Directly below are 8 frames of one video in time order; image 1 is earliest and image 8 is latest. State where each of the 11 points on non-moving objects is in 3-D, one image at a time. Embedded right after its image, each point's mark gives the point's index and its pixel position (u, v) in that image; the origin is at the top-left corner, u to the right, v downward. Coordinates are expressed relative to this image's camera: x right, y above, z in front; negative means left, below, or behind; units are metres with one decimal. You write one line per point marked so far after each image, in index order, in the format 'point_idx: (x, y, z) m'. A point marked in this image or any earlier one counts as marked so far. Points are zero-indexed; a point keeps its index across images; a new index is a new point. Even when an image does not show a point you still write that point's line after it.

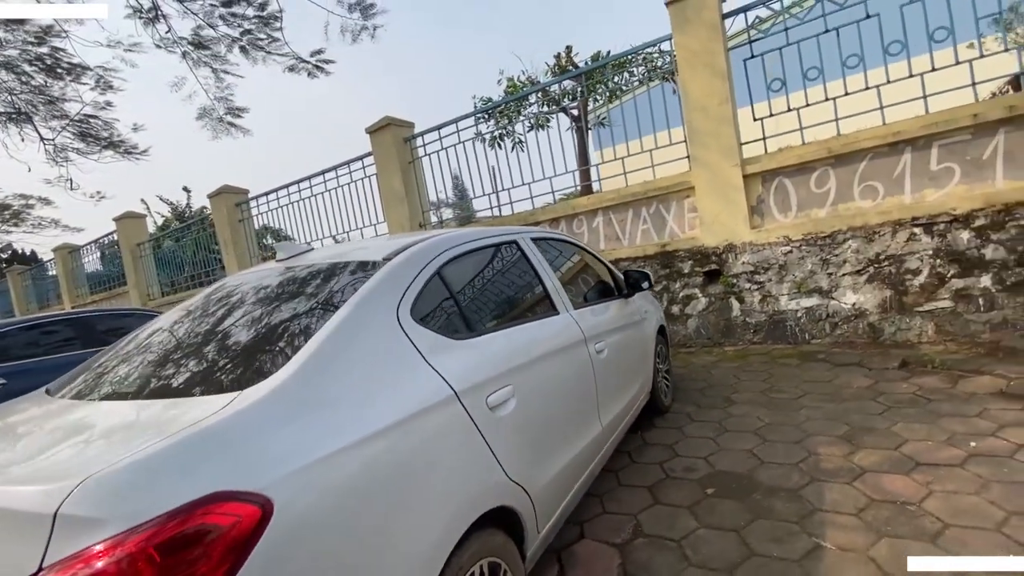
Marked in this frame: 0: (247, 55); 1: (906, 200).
0: (-3.0, +2.7, +6.8) m
1: (+2.6, +0.6, +4.0) m
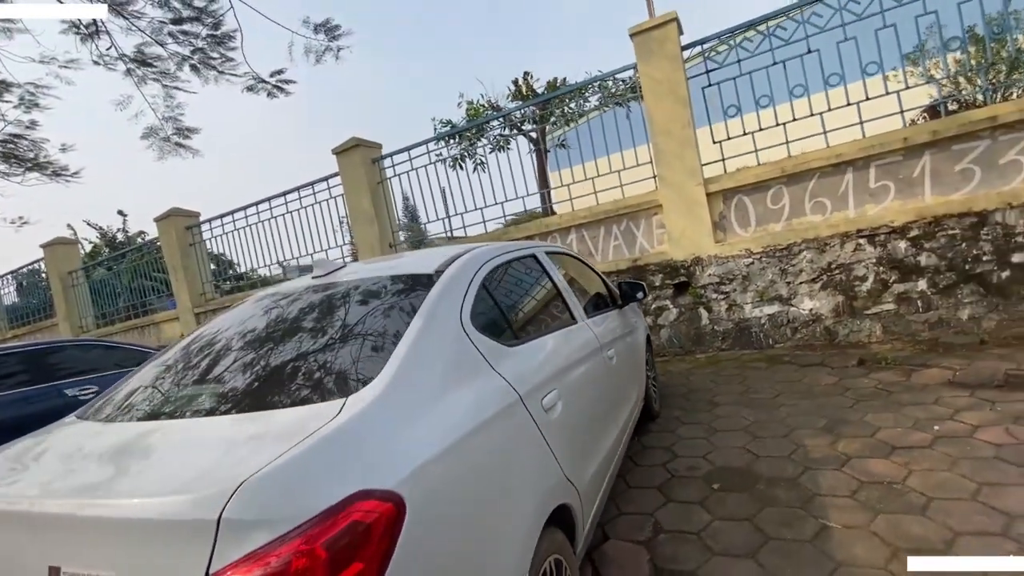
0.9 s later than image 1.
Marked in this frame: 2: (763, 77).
0: (-3.5, +2.4, +6.6) m
1: (+2.5, +0.5, +4.4) m
2: (+2.0, +1.6, +4.7) m
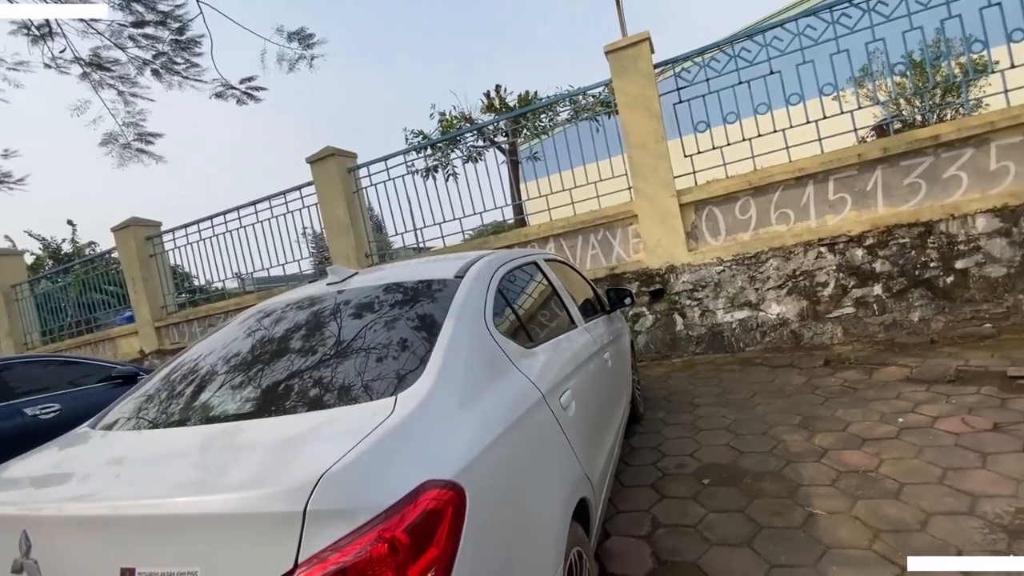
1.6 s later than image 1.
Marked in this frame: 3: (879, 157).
0: (-3.8, +2.2, +6.5) m
1: (+2.4, +0.5, +4.8) m
2: (+1.8, +1.6, +5.0) m
3: (+2.8, +1.0, +4.5) m
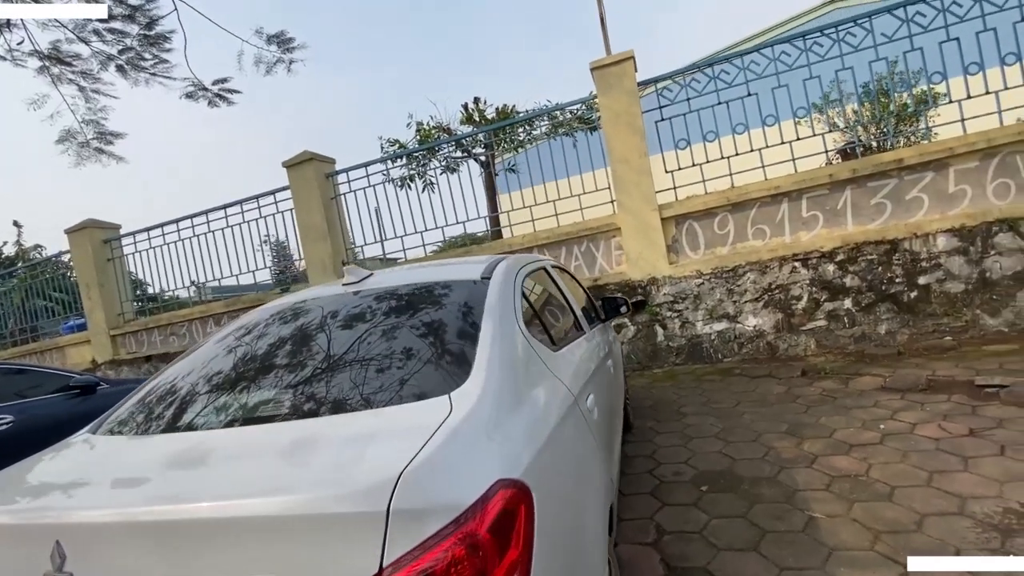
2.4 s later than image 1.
0: (-4.0, +2.2, +6.2) m
1: (+2.3, +0.4, +5.0) m
2: (+1.7, +1.5, +5.2) m
3: (+2.7, +0.9, +4.8) m
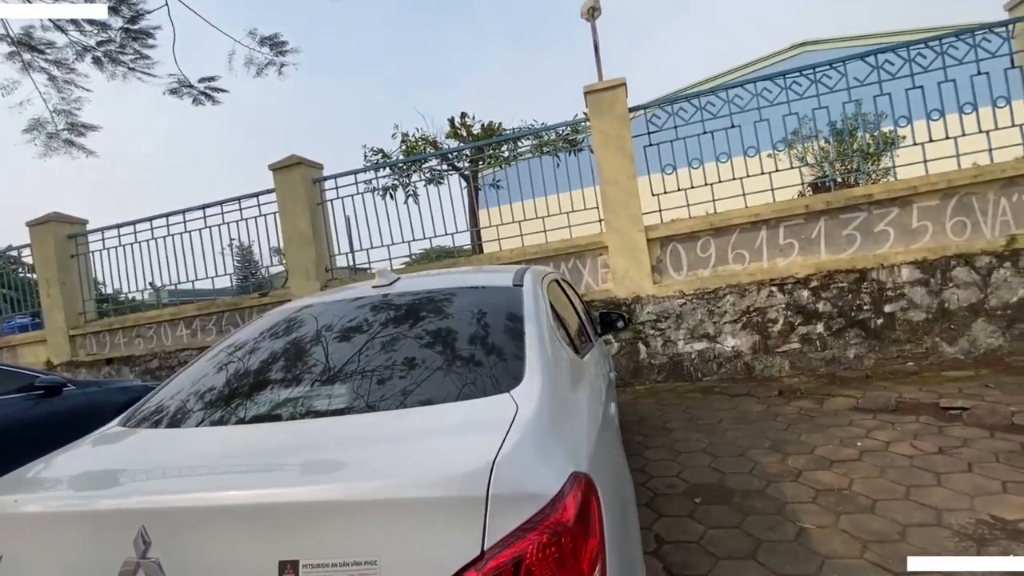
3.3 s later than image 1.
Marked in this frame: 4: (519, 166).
0: (-4.1, +2.2, +6.0) m
1: (+2.2, +0.2, +5.2) m
2: (+1.6, +1.3, +5.4) m
3: (+2.6, +0.7, +5.1) m
4: (+0.1, +1.2, +6.0) m
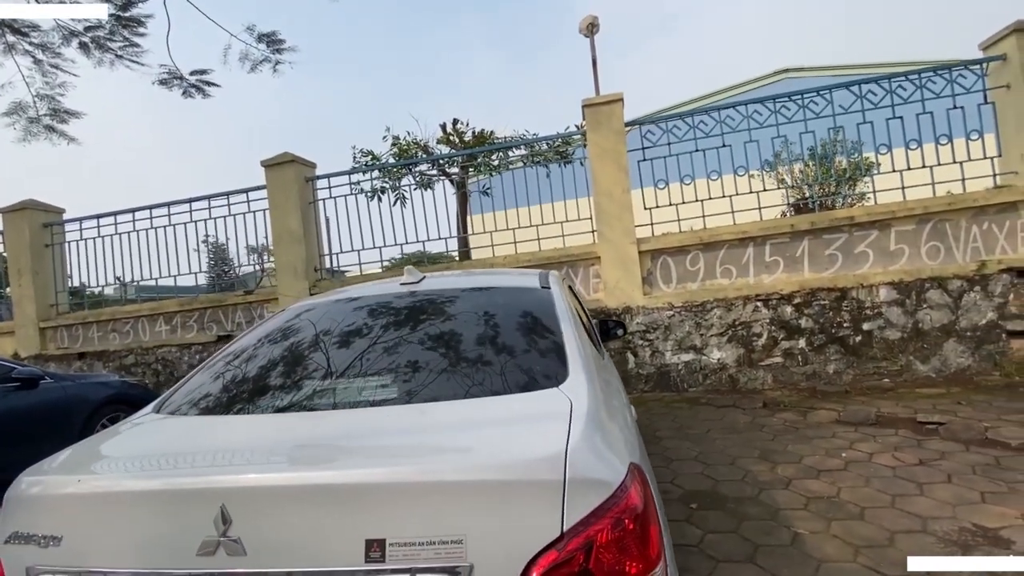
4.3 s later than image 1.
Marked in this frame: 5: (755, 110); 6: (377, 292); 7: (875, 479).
0: (-4.1, +2.3, +5.9) m
1: (+2.1, +0.1, +5.4) m
2: (+1.6, +1.2, +5.5) m
3: (+2.6, +0.5, +5.3) m
4: (0.0, +1.1, +6.1) m
5: (+2.2, +1.6, +5.5) m
6: (-0.8, 0.0, +3.4) m
7: (+2.1, -1.1, +3.5) m
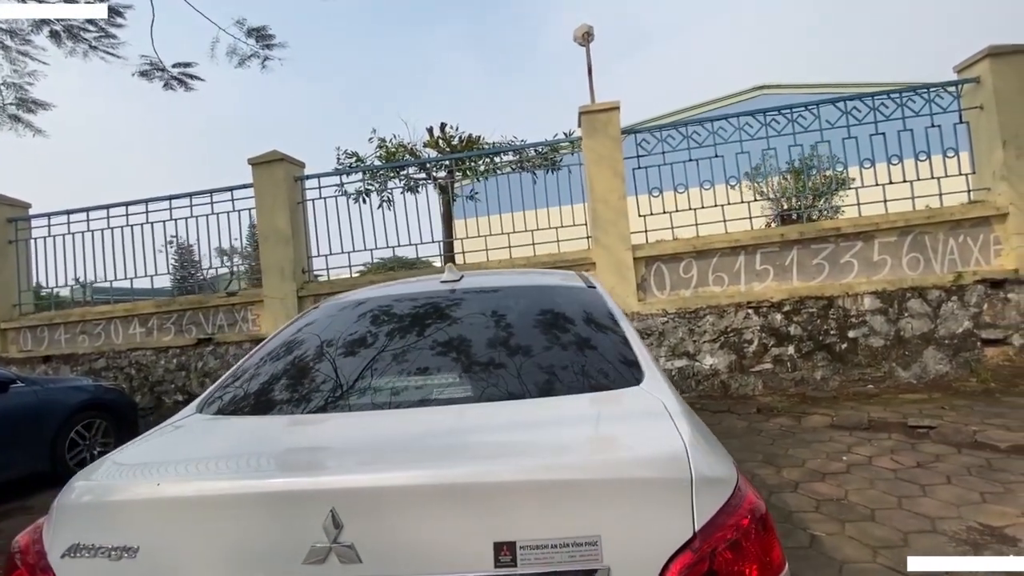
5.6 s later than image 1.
0: (-4.1, +2.3, +5.6) m
1: (+2.1, 0.0, +5.5) m
2: (+1.6, +1.1, +5.6) m
3: (+2.5, +0.4, +5.4) m
4: (-0.1, +1.1, +6.0) m
5: (+2.2, +1.6, +5.6) m
6: (-0.7, 0.0, +3.3) m
7: (+2.2, -1.2, +3.6) m
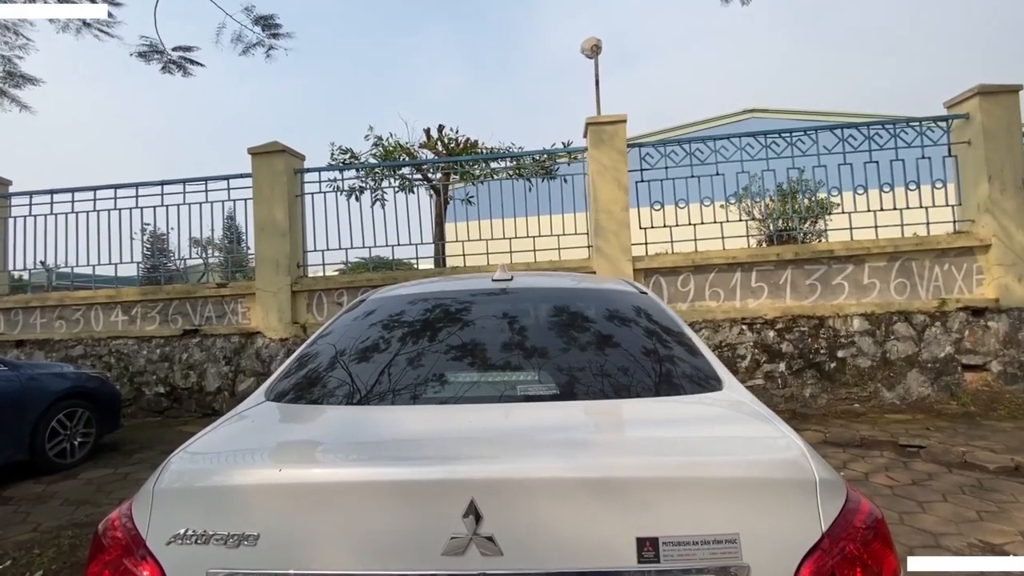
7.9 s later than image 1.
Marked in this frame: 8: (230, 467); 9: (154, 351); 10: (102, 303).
0: (-4.0, +2.4, +5.4) m
1: (+2.1, -0.2, +5.6) m
2: (+1.6, +1.0, +5.7) m
3: (+2.6, +0.3, +5.5) m
4: (0.0, +1.0, +6.0) m
5: (+2.3, +1.4, +5.8) m
6: (-0.5, 0.0, +3.3) m
7: (+2.2, -1.3, +3.7) m
8: (-0.6, -0.4, +1.3) m
9: (-3.2, -0.6, +5.4) m
10: (-3.8, -0.1, +5.5) m
